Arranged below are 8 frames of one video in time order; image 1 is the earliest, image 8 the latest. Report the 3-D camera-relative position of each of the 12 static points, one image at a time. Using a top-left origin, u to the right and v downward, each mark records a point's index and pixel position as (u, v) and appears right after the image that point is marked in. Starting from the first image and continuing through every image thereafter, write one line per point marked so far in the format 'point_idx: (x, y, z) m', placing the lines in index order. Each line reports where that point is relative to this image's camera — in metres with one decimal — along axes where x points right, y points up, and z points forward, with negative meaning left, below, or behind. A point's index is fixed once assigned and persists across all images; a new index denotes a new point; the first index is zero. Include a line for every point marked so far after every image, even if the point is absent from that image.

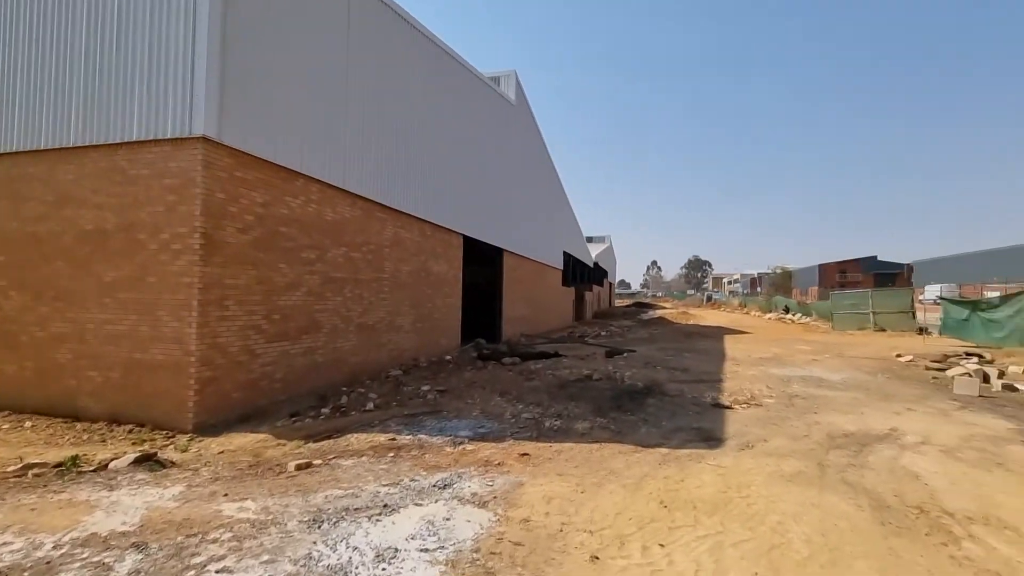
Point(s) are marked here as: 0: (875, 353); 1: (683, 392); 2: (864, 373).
0: (+8.8, -1.6, +11.6) m
1: (+2.6, -1.6, +7.3) m
2: (+6.6, -1.6, +9.1) m
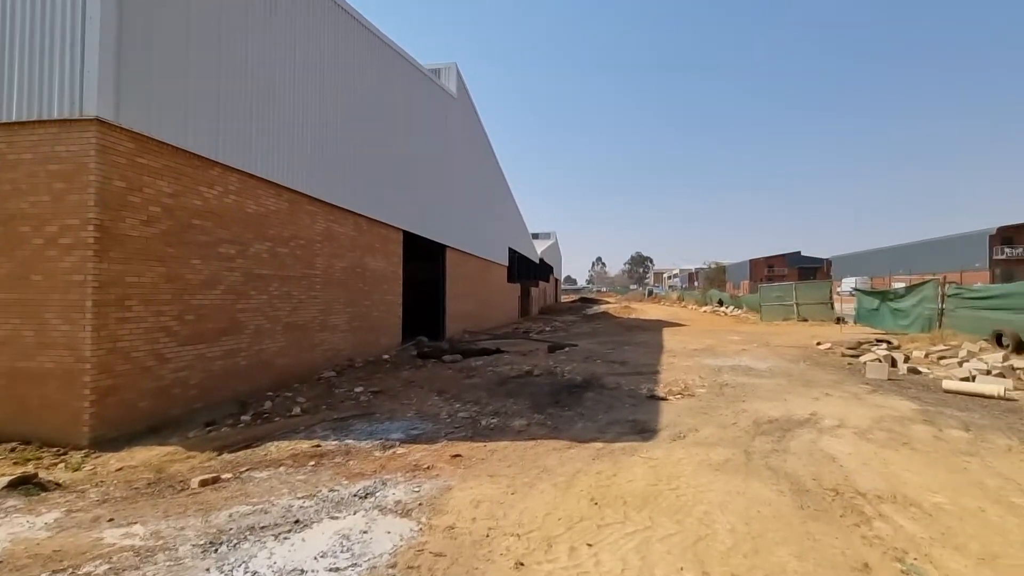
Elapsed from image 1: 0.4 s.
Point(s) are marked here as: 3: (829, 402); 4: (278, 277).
0: (+7.3, -1.4, +12.4) m
1: (+1.6, -1.5, +7.3) m
2: (+5.5, -1.4, +9.6) m
3: (+4.0, -1.4, +6.1) m
4: (-4.2, +0.2, +8.7) m
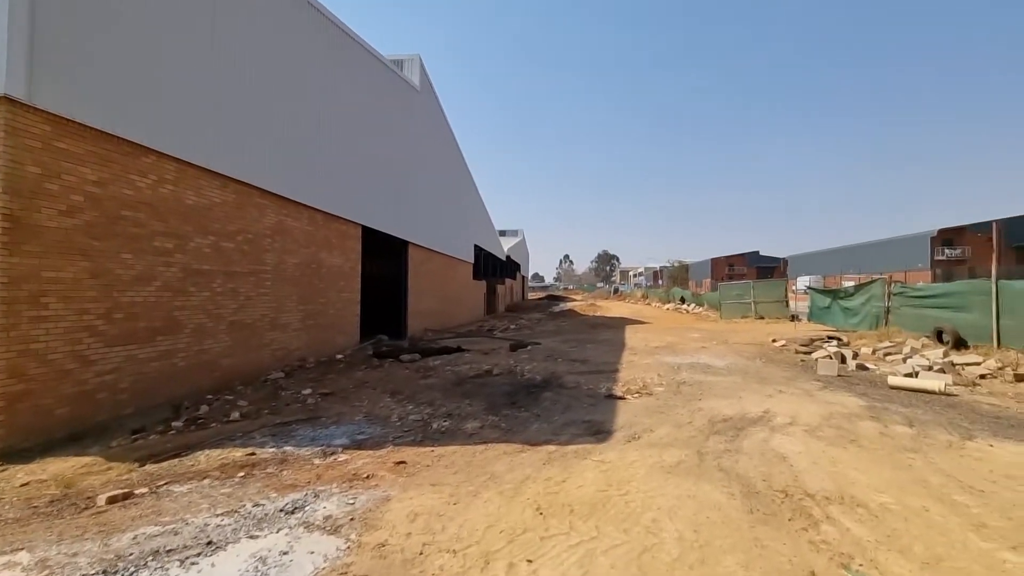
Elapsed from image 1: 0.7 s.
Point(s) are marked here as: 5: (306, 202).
0: (+6.3, -1.3, +12.6) m
1: (+1.0, -1.4, +7.2) m
2: (+4.7, -1.4, +9.7) m
3: (+3.4, -1.4, +6.1) m
4: (-4.9, +0.3, +8.2) m
5: (-4.5, +1.9, +10.6) m
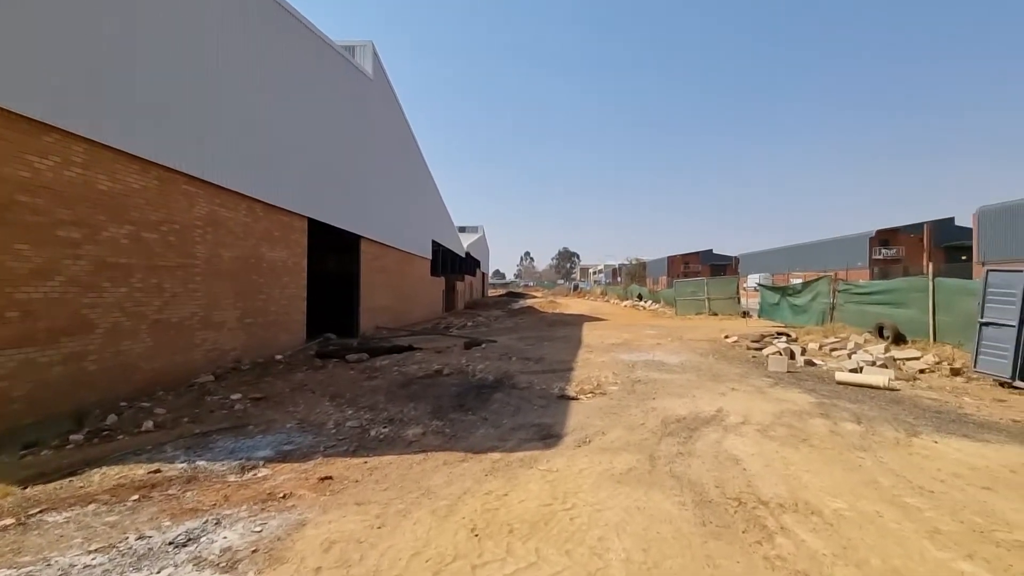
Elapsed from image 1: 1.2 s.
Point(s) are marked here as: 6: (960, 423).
0: (+5.2, -1.2, +12.8) m
1: (+0.3, -1.4, +7.0) m
2: (+3.7, -1.3, +9.7) m
3: (+2.8, -1.4, +6.0) m
4: (-5.7, +0.3, +7.4) m
5: (-5.5, +2.0, +9.8) m
6: (+4.6, -1.4, +5.0) m
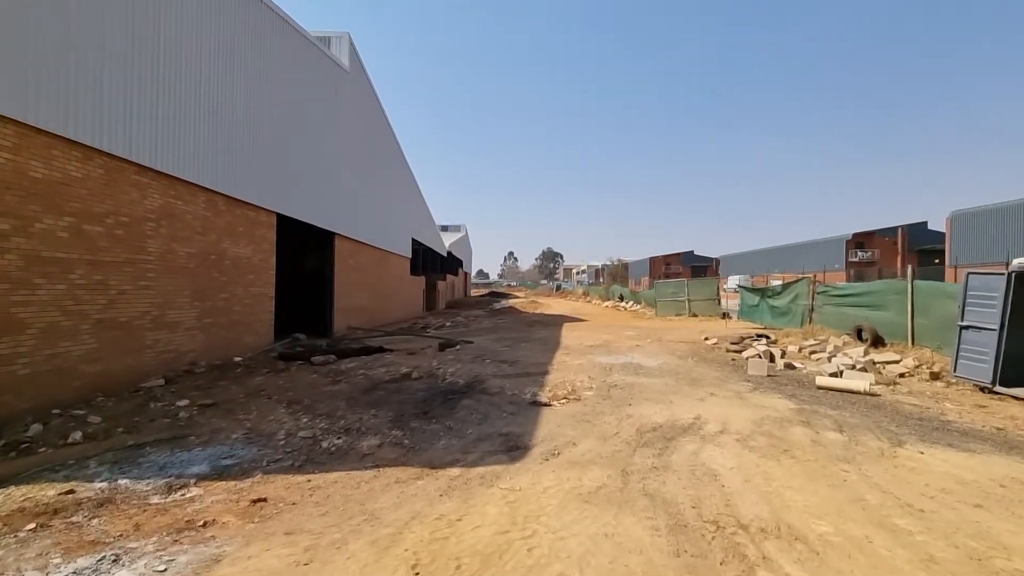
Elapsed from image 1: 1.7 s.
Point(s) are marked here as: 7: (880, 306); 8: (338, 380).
0: (+4.6, -1.3, +12.6) m
1: (-0.1, -1.4, +6.6) m
2: (+3.2, -1.4, +9.5) m
3: (+2.4, -1.4, +5.8) m
4: (-6.1, +0.4, +6.9) m
5: (-6.0, +2.0, +9.3) m
6: (+4.3, -1.4, +4.8) m
7: (+7.7, -0.4, +10.2) m
8: (-2.7, -1.4, +7.4) m
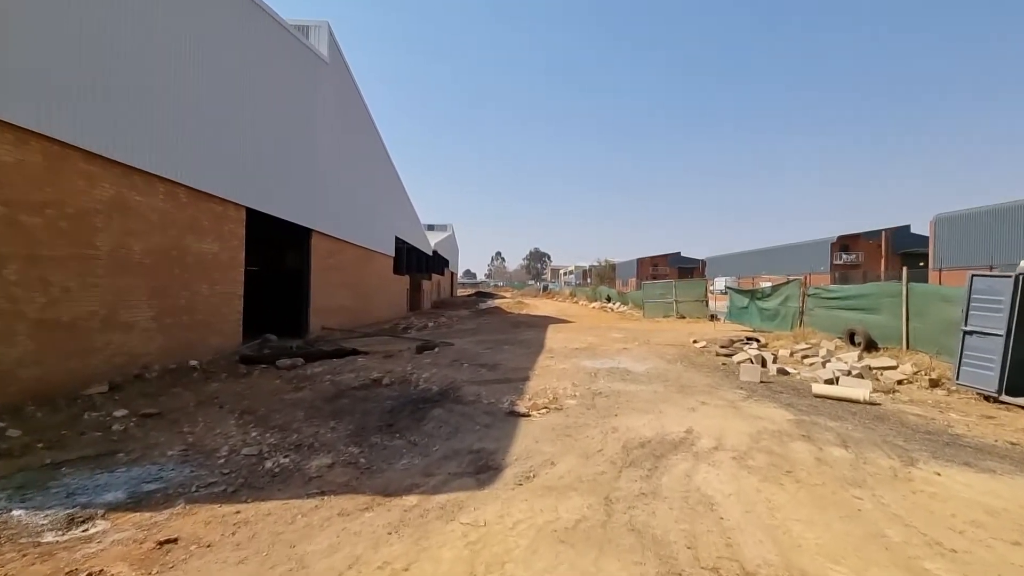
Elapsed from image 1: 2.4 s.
0: (+4.1, -1.3, +12.2) m
1: (-0.4, -1.4, +6.1) m
2: (+2.9, -1.4, +9.1) m
3: (+2.1, -1.4, +5.3) m
4: (-6.4, +0.4, +6.2) m
5: (-6.3, +2.0, +8.6) m
6: (+4.1, -1.5, +4.4) m
7: (+7.4, -0.4, +9.9) m
8: (-3.0, -1.4, +6.8) m
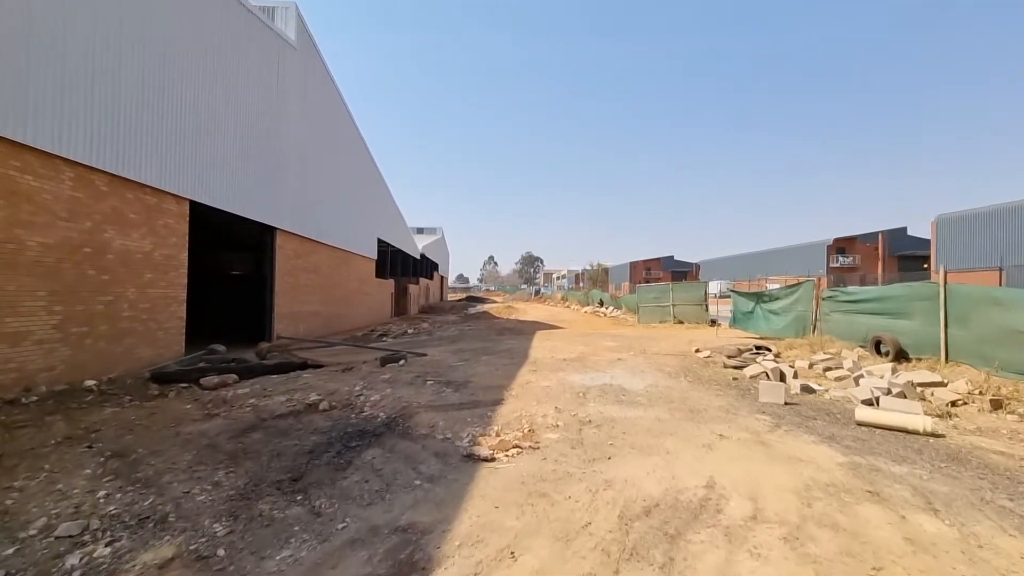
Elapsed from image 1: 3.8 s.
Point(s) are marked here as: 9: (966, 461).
0: (+3.7, -1.4, +10.9) m
1: (-0.8, -1.4, +4.8) m
2: (+2.5, -1.4, +7.8) m
3: (+1.8, -1.4, +4.0) m
4: (-6.7, +0.4, +4.8) m
5: (-6.7, +2.0, +7.2) m
6: (+3.7, -1.4, +3.1) m
7: (+7.0, -0.5, +8.6) m
8: (-3.3, -1.4, +5.4) m
9: (+3.8, -1.4, +4.0) m
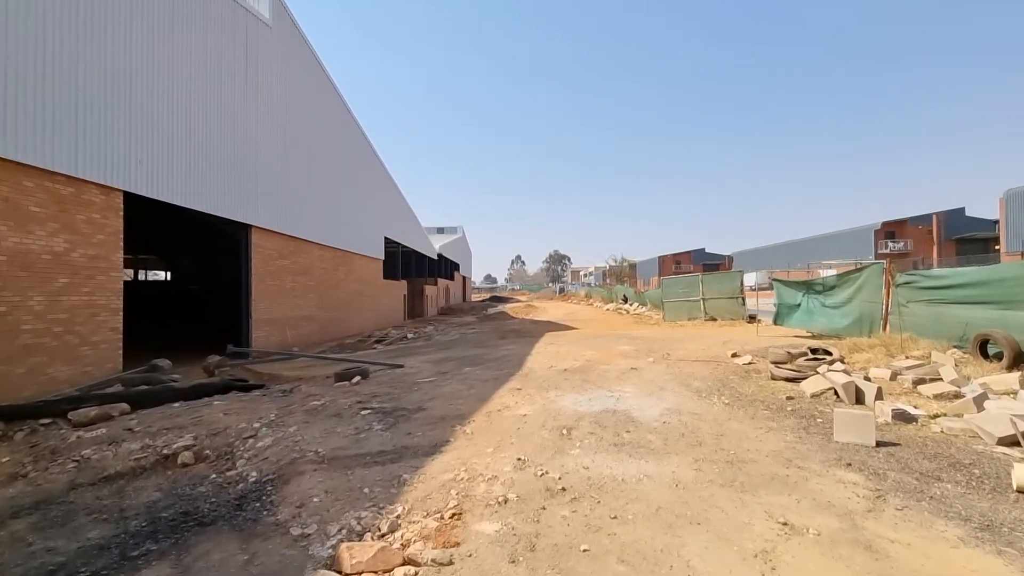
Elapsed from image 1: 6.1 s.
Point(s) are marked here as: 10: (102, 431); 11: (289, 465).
0: (+3.6, -1.2, +8.8) m
1: (-1.2, -1.3, +2.9) m
2: (+2.2, -1.3, +5.7) m
3: (+1.3, -1.3, +2.1) m
4: (-7.3, +0.3, +3.3) m
5: (-7.1, +1.9, +5.8) m
6: (+3.1, -1.3, +1.1) m
7: (+6.7, -0.2, +6.4) m
8: (-3.8, -1.4, +3.8) m
9: (+3.2, -1.3, +2.0) m
10: (-3.9, -1.3, +4.7) m
11: (-1.7, -1.3, +3.7) m
